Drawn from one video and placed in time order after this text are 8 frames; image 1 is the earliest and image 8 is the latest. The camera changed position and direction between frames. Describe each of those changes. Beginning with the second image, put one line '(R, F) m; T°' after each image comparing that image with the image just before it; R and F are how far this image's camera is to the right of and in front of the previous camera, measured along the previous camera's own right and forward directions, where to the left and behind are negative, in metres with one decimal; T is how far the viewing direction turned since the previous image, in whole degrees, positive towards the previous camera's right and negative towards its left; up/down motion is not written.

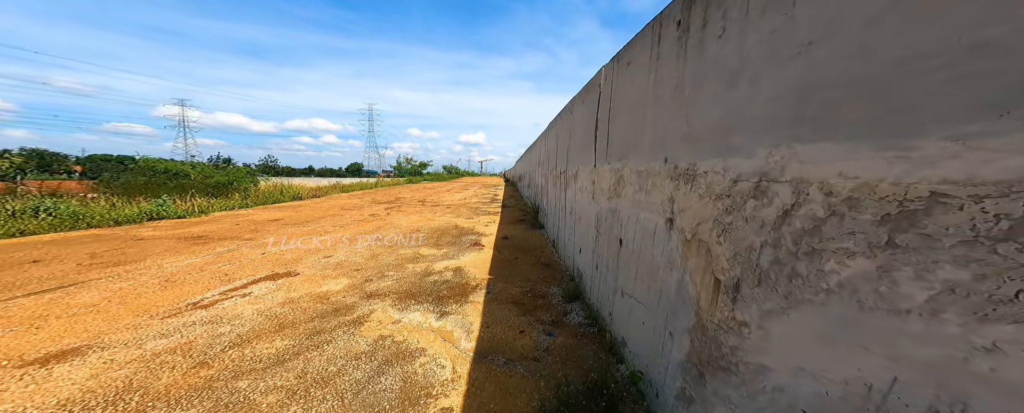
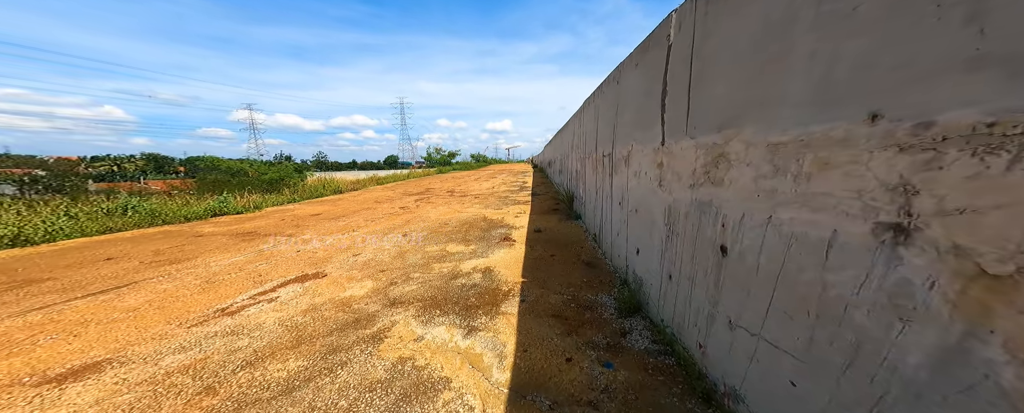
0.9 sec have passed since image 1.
(-0.1, +0.4) m; -7°
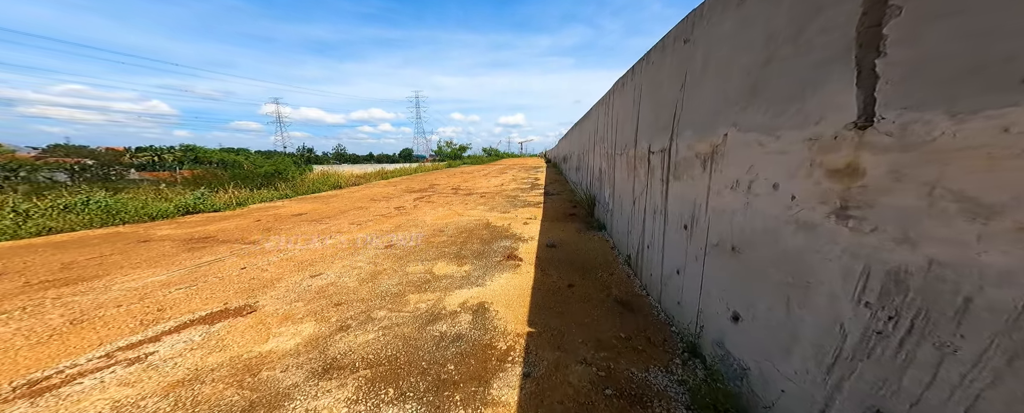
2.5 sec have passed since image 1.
(+0.1, +0.9) m; -2°
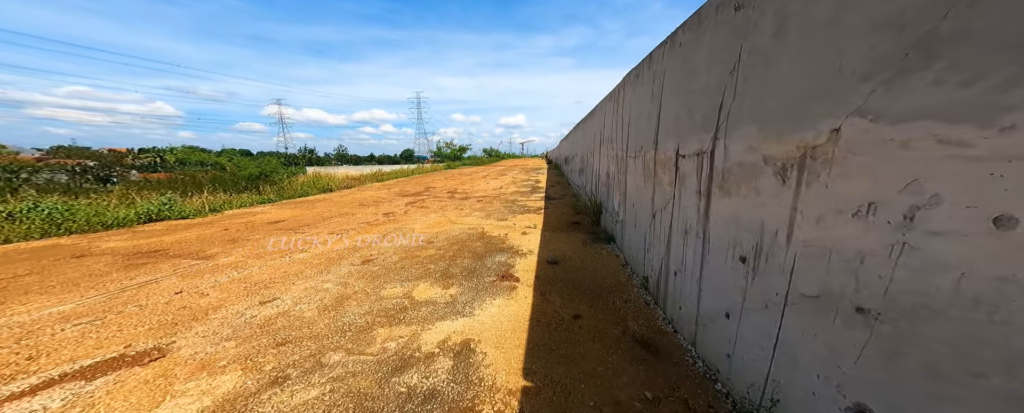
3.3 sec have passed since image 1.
(0.0, +0.5) m; 0°
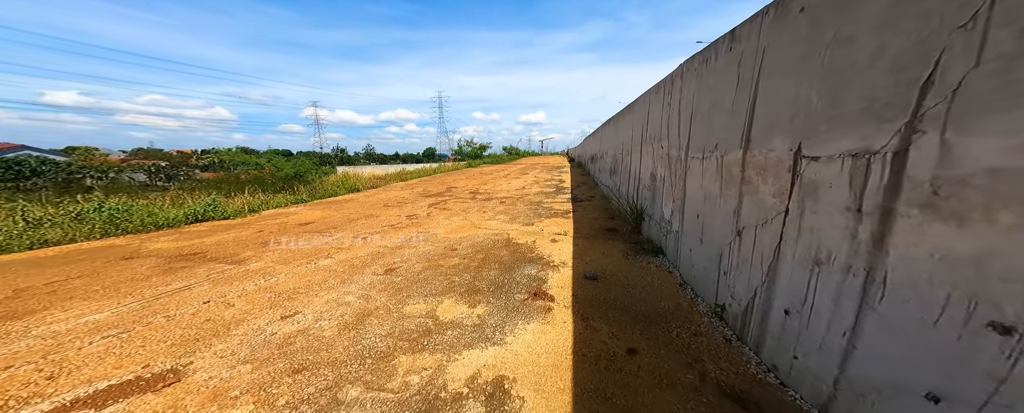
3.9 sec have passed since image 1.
(-0.1, +0.3) m; -6°
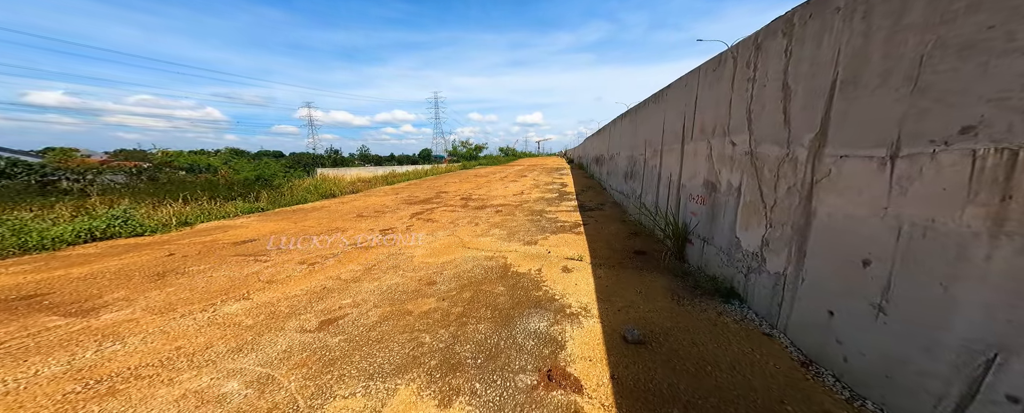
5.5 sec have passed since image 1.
(0.0, +1.0) m; 0°
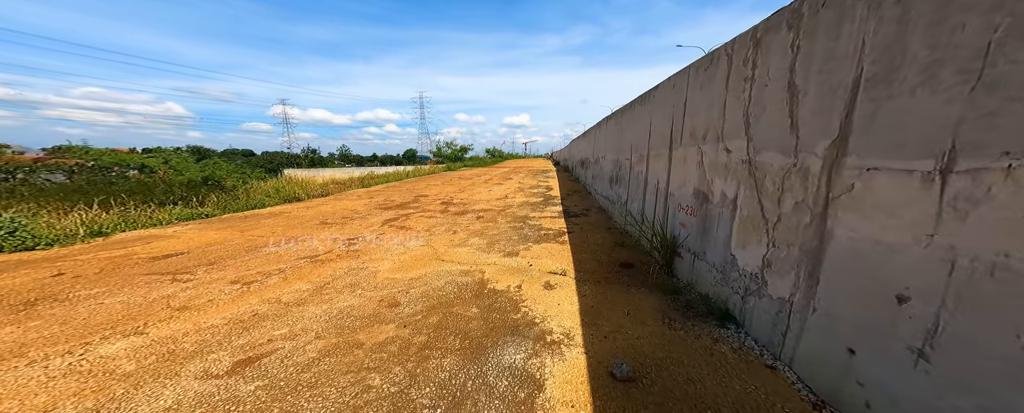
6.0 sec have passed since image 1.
(+0.1, +0.3) m; +2°
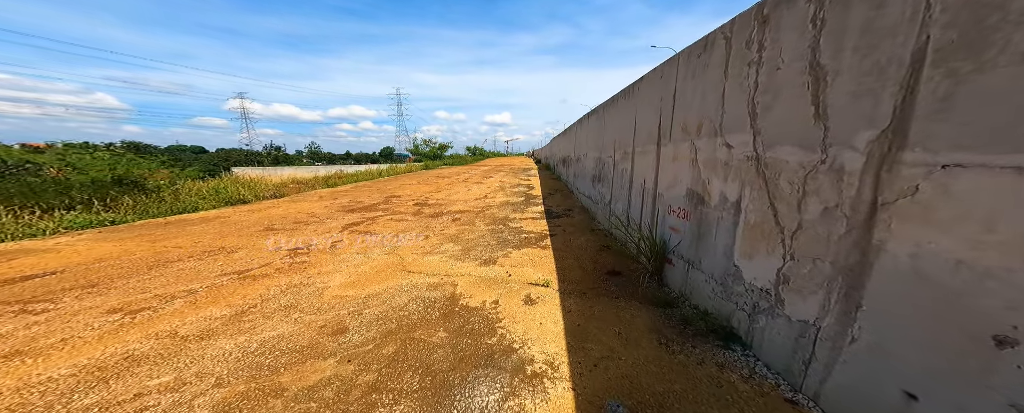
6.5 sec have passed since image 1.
(+0.1, +0.4) m; +3°
